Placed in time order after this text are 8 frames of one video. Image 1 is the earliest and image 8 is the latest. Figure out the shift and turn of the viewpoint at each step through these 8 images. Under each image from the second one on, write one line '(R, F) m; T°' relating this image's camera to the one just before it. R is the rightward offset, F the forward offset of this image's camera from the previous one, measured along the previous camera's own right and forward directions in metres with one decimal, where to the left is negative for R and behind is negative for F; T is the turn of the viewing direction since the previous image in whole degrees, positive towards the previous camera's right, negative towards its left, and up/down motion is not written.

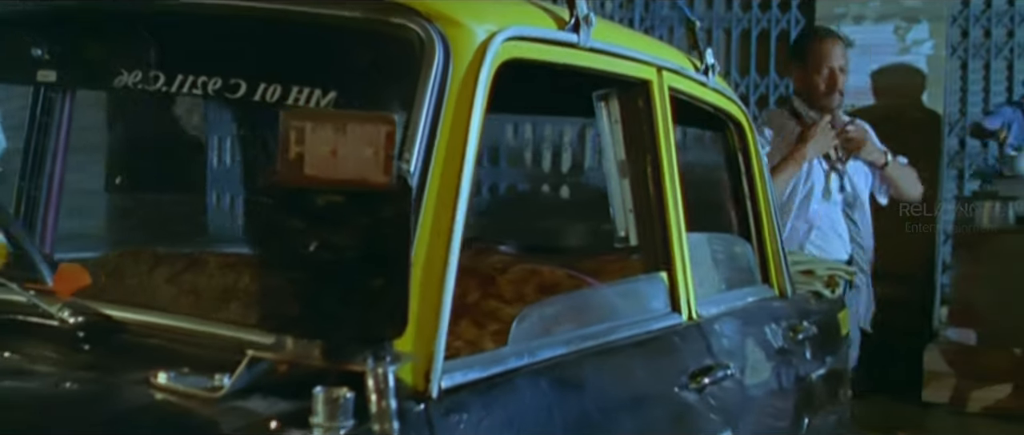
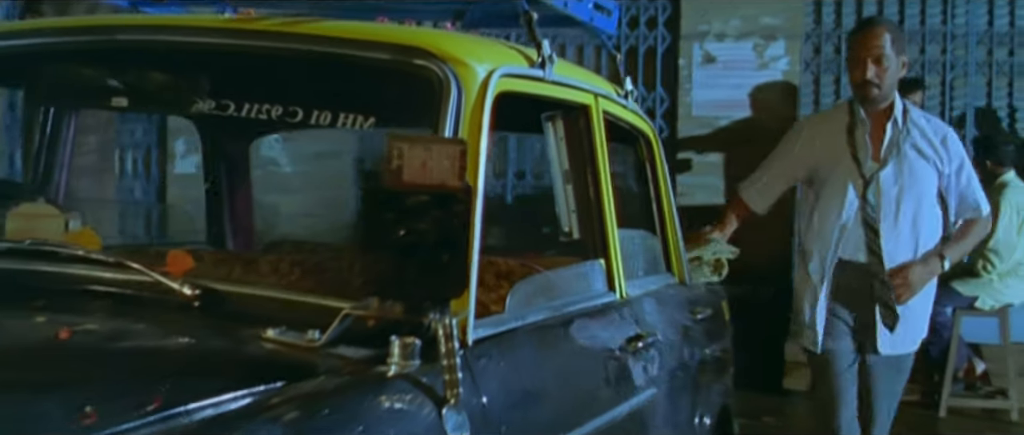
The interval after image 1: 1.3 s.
(-0.2, -0.5) m; +6°
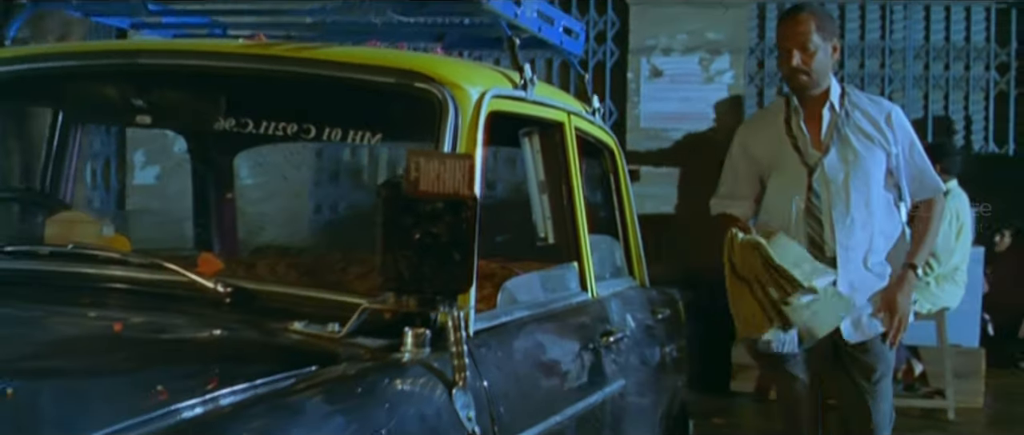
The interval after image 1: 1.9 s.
(-0.1, -0.3) m; +3°
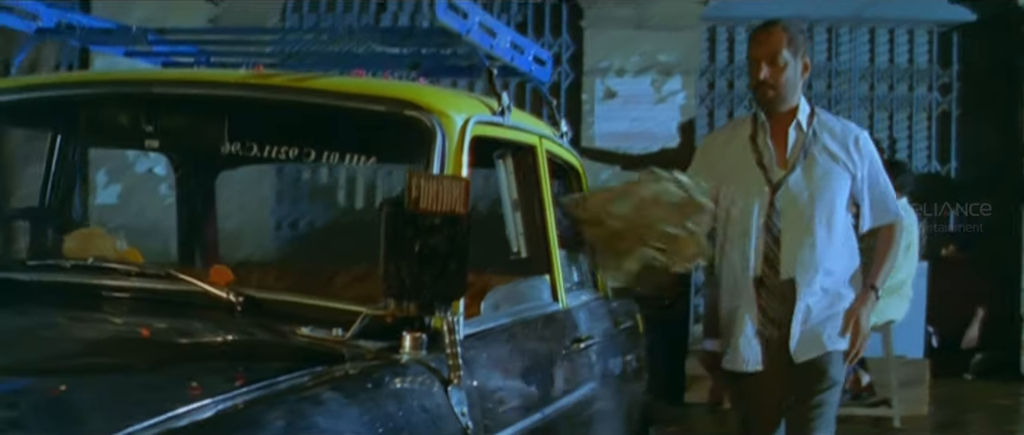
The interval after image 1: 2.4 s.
(-0.1, -0.2) m; +2°
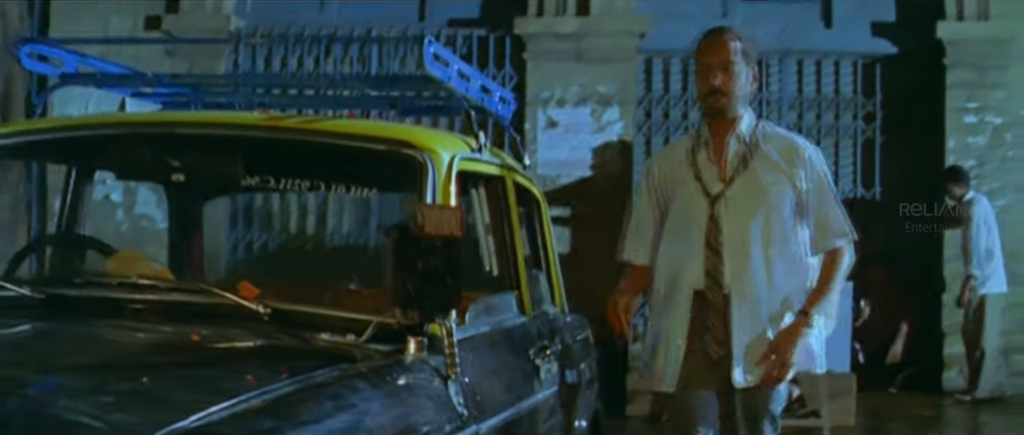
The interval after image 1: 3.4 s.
(-0.1, -0.4) m; +3°
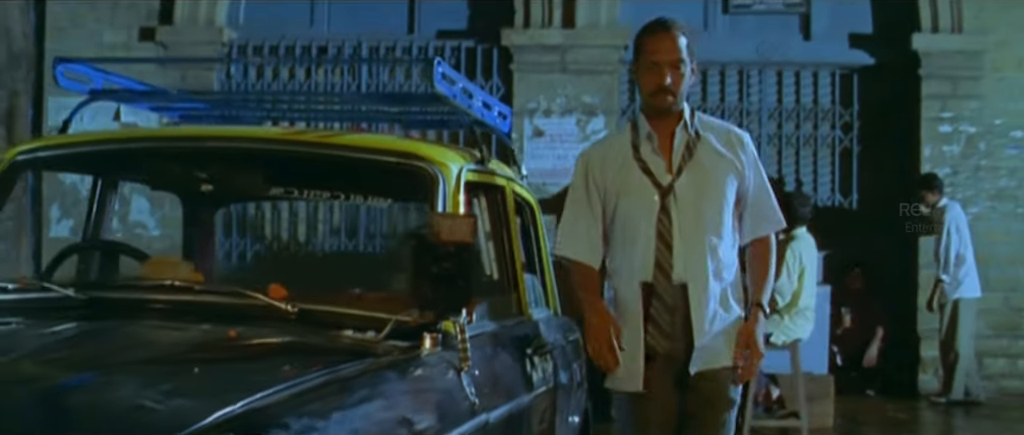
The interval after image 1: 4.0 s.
(-0.1, -0.3) m; +1°
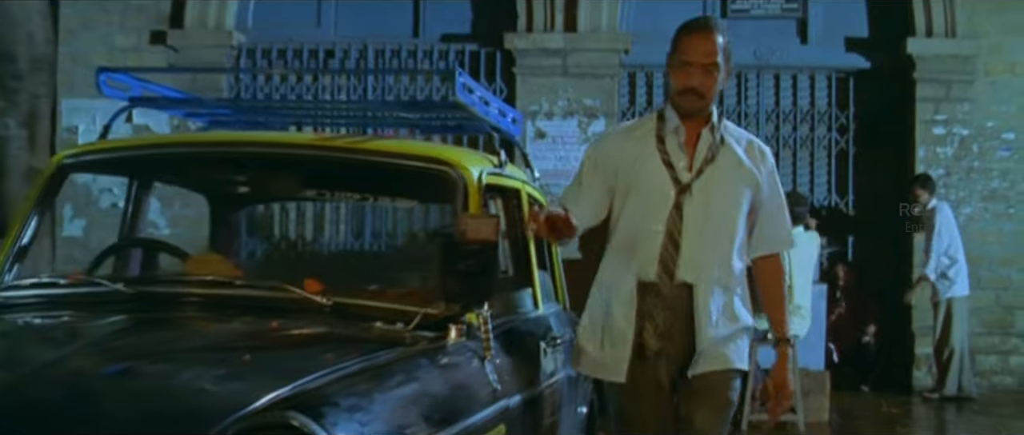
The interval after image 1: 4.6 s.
(-0.1, -0.2) m; 0°
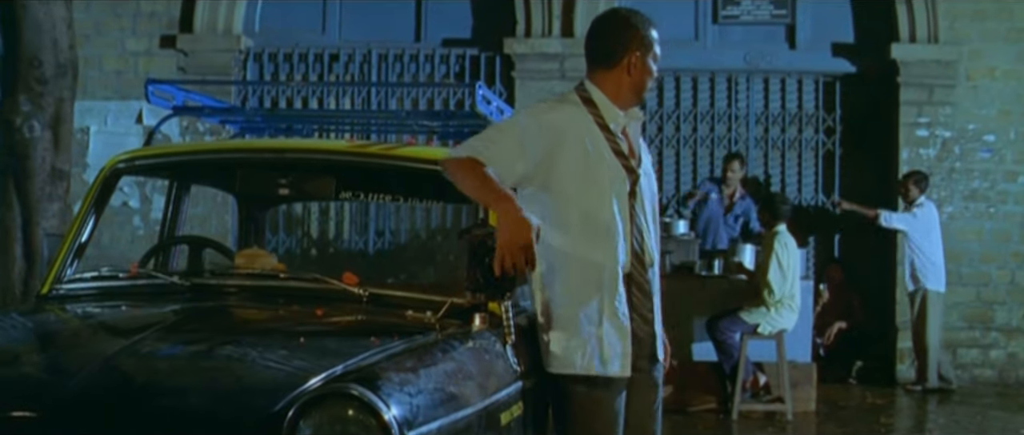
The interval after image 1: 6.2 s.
(-0.1, -0.4) m; 0°
